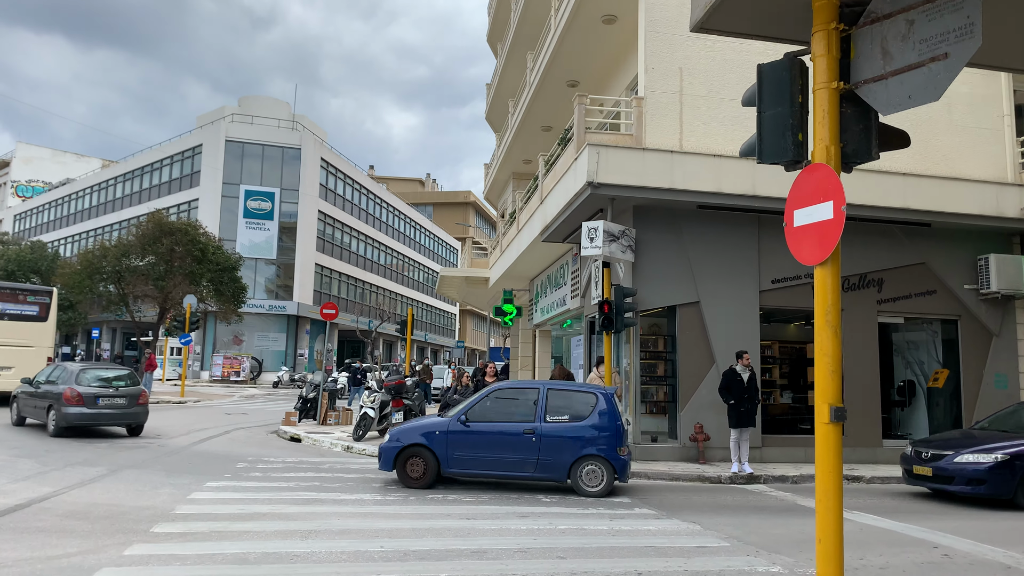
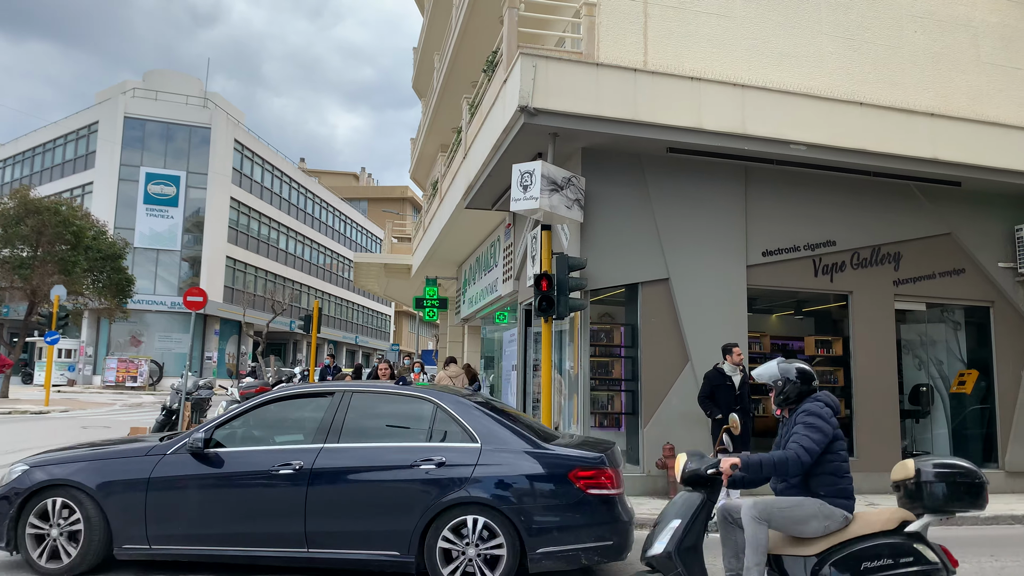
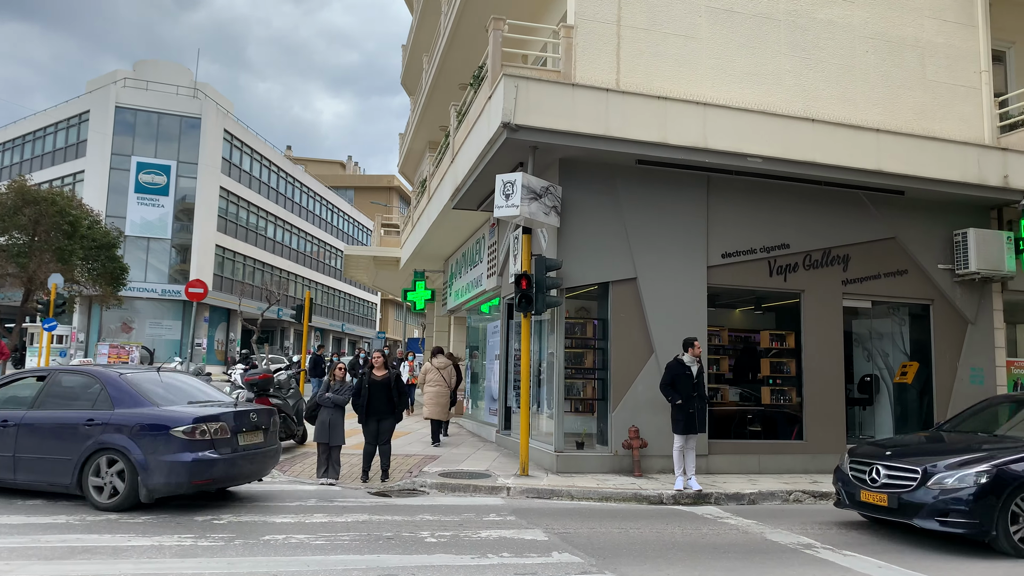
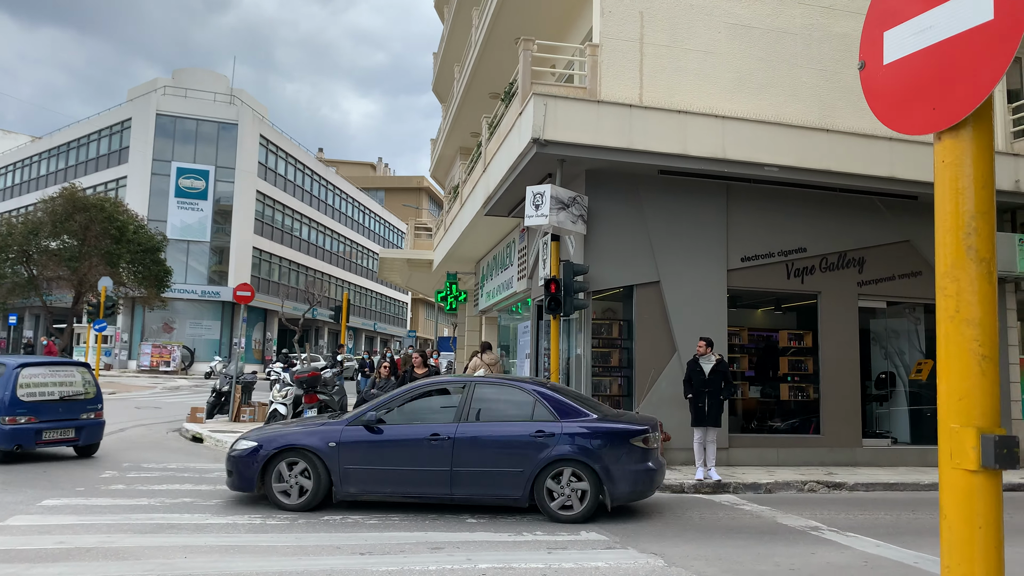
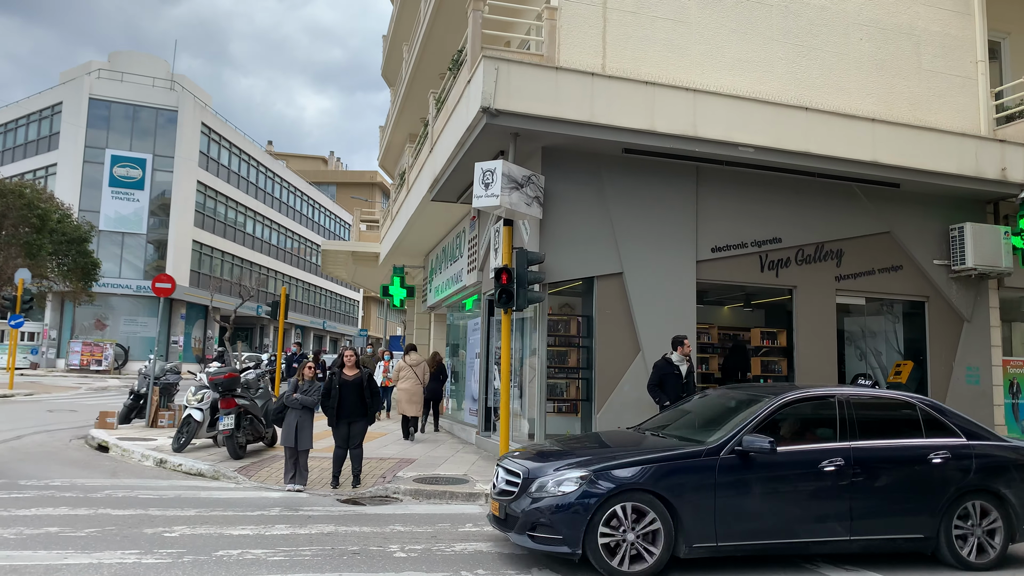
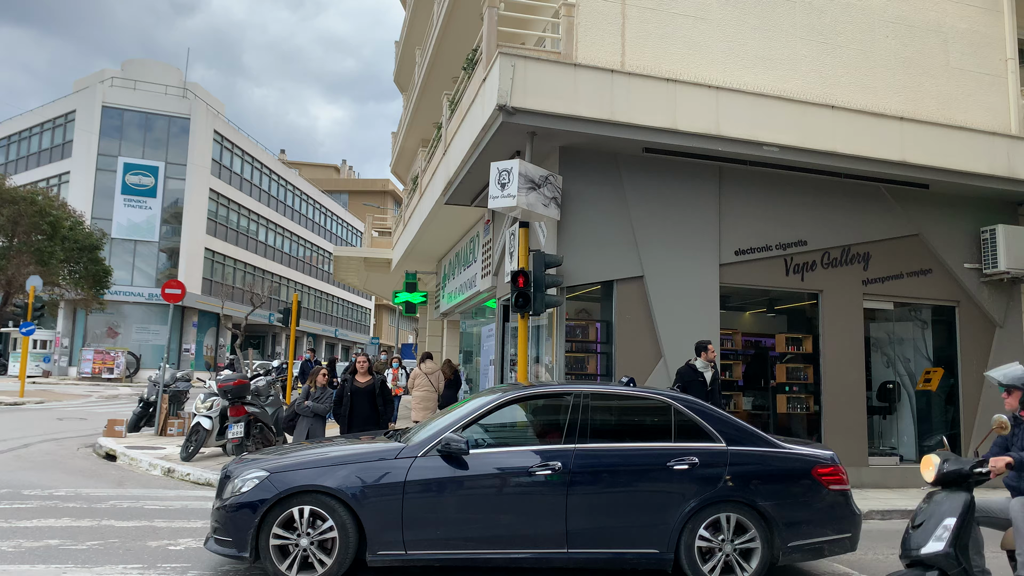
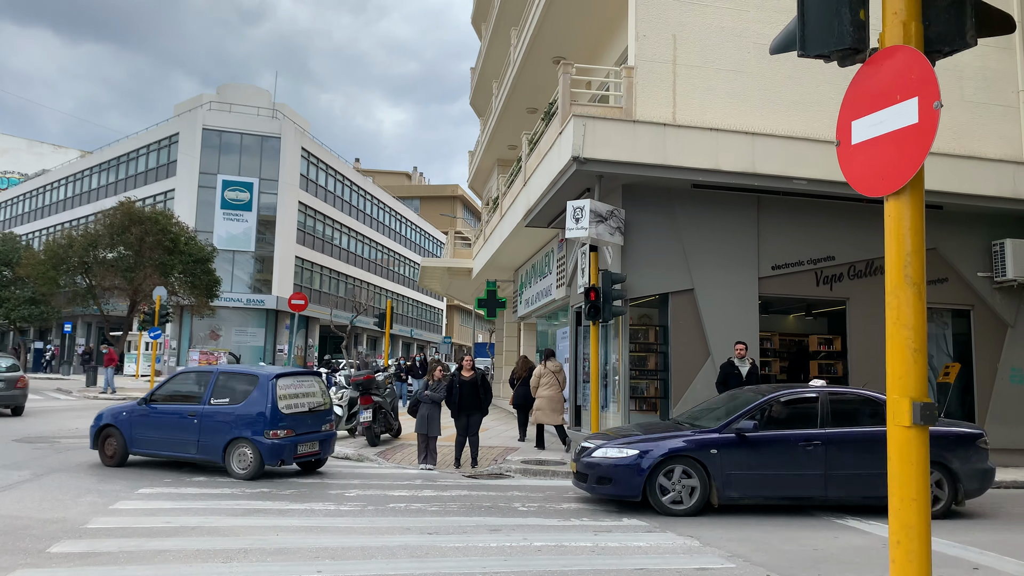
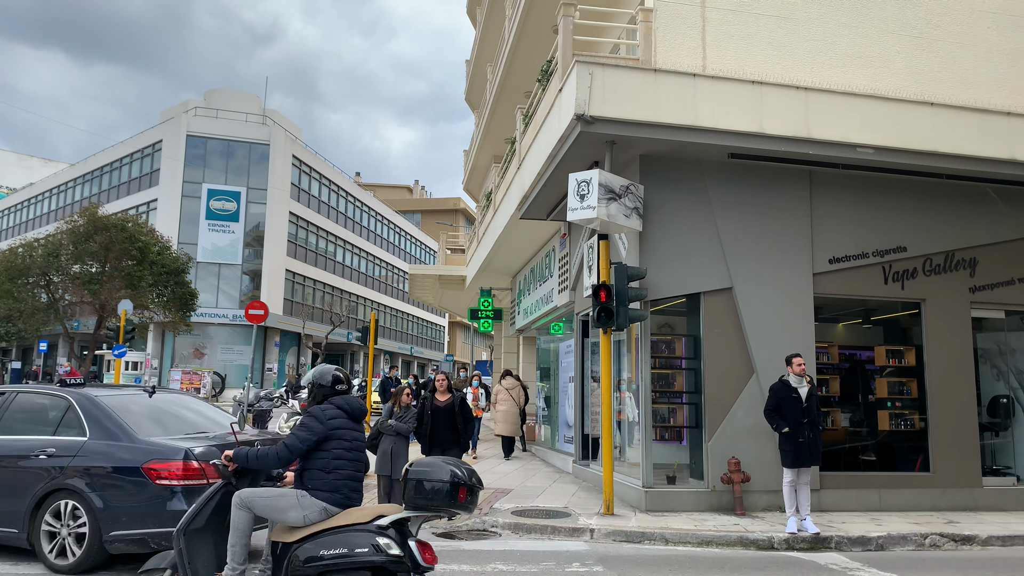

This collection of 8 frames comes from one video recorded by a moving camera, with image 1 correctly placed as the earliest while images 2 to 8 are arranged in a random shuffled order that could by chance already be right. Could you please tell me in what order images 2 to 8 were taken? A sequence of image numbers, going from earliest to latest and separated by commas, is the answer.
7, 4, 3, 5, 6, 2, 8
